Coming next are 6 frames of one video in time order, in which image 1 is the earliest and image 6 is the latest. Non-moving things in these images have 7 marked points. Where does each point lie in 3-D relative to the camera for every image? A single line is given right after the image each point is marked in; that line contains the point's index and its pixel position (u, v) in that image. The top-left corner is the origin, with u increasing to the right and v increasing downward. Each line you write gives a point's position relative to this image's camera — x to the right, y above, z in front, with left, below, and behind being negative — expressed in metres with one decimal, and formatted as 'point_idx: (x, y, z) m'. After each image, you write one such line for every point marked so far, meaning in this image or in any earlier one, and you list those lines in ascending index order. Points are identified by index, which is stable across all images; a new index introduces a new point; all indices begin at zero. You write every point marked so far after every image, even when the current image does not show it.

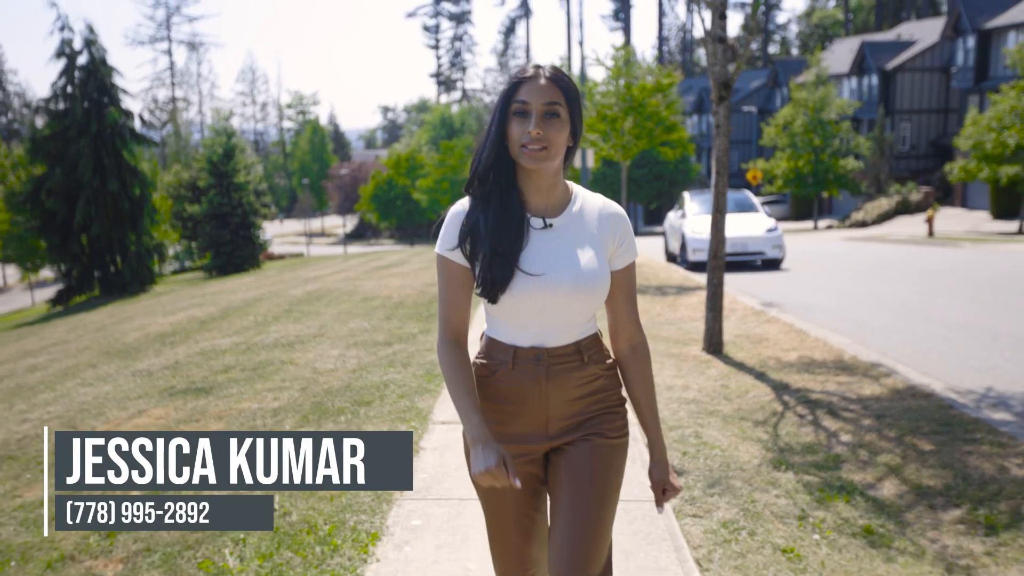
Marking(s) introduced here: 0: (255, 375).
0: (-2.5, -0.8, +8.2) m
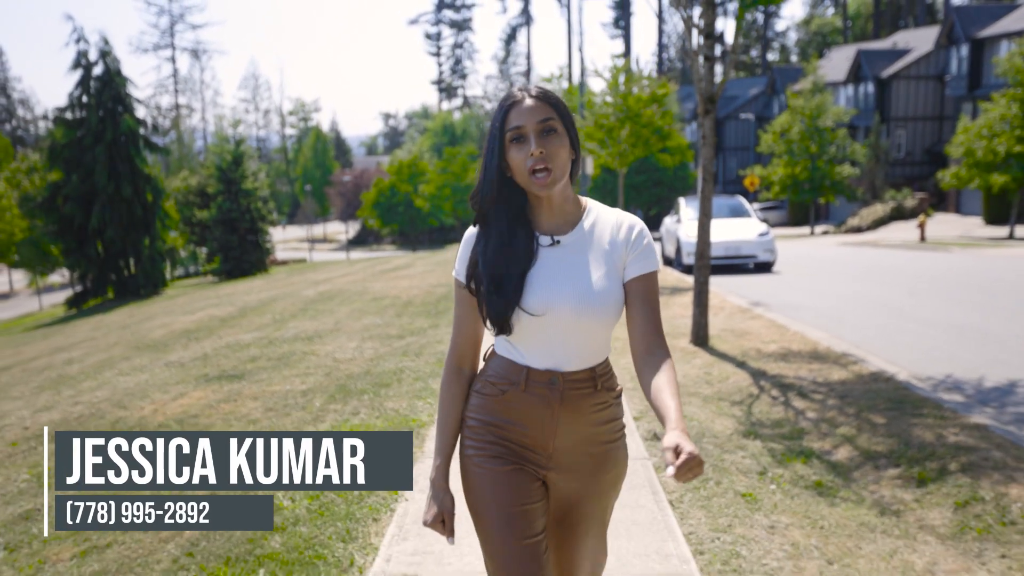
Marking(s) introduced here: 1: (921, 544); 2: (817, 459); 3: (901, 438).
0: (-2.5, -0.8, +9.0) m
1: (+2.2, -1.3, +4.4) m
2: (+2.1, -1.2, +5.8) m
3: (+2.8, -1.1, +6.1) m
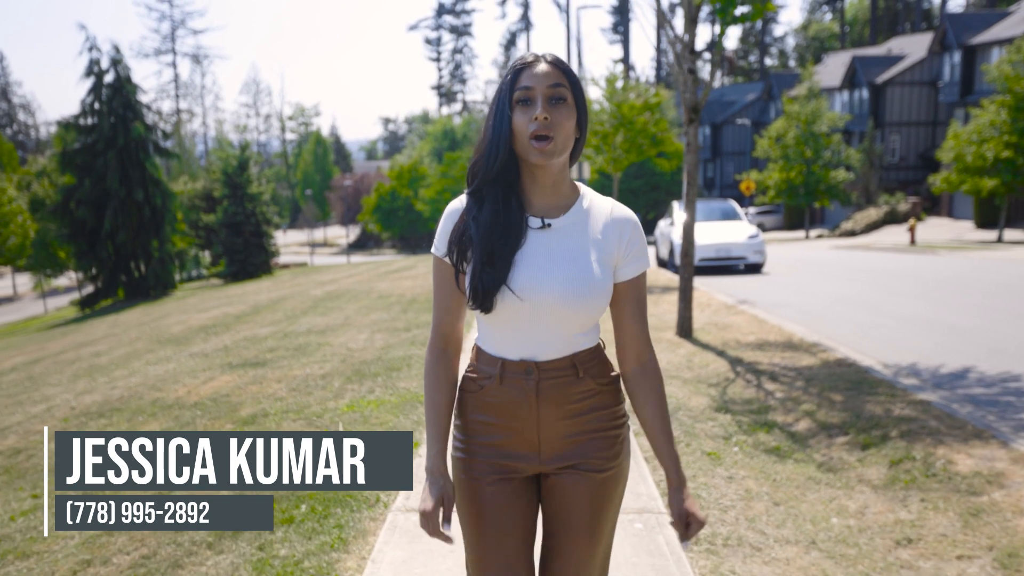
0: (-2.5, -0.7, +9.8) m
1: (+2.1, -1.3, +5.2) m
2: (+2.1, -1.1, +6.6) m
3: (+2.8, -1.0, +6.9) m
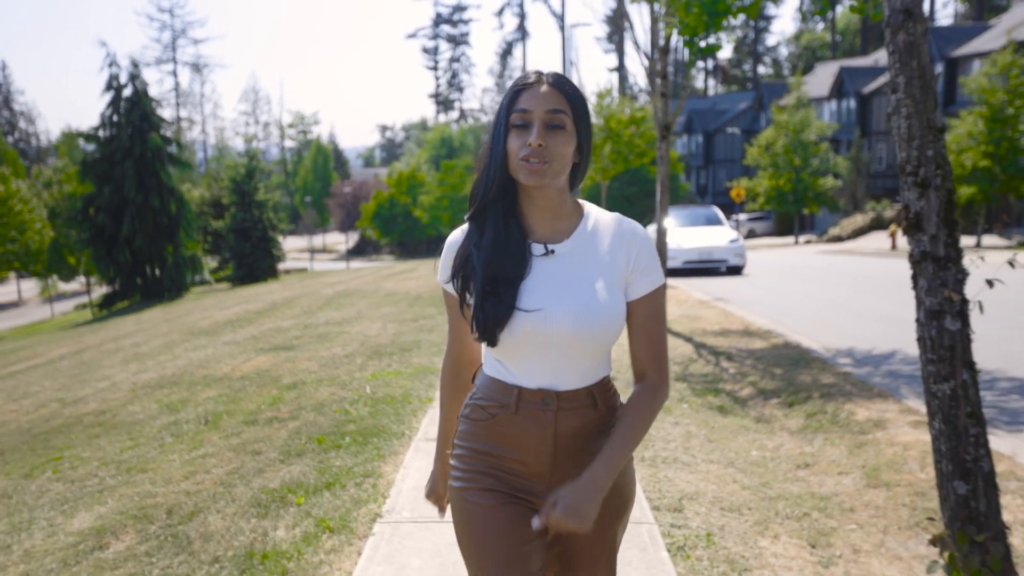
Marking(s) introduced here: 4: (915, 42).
0: (-2.5, -0.7, +11.3) m
1: (+2.1, -1.2, +6.7) m
2: (+2.0, -1.0, +8.0) m
3: (+2.7, -0.9, +8.3) m
4: (+1.5, +0.9, +3.1) m
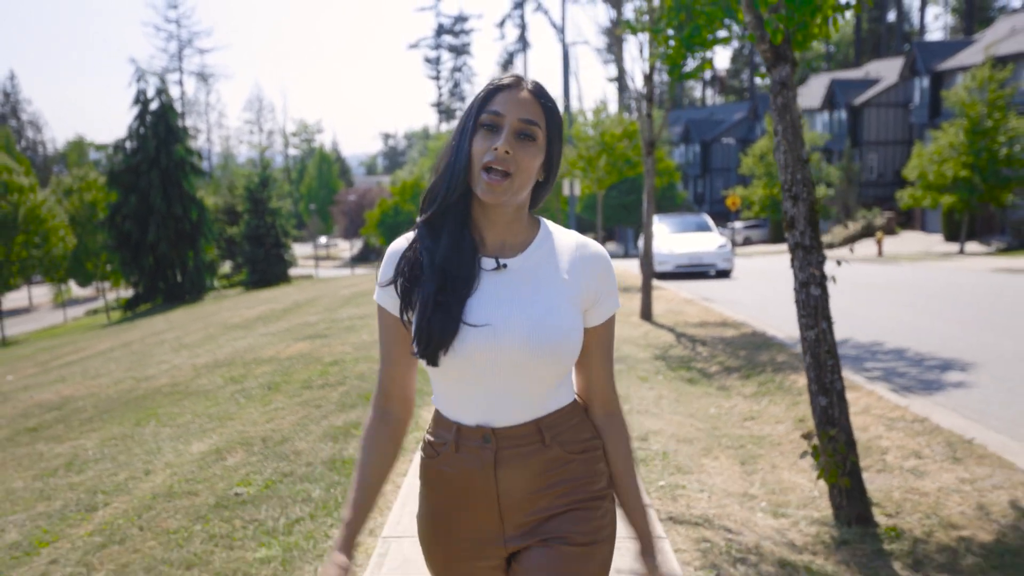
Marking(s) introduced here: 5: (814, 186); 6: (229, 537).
0: (-2.5, -0.6, +12.8) m
1: (+2.2, -1.1, +8.2) m
2: (+2.1, -0.9, +9.6) m
3: (+2.8, -0.8, +9.9) m
4: (+1.5, +1.0, +4.7) m
5: (+1.7, +0.6, +4.7) m
6: (-1.4, -1.2, +4.3) m
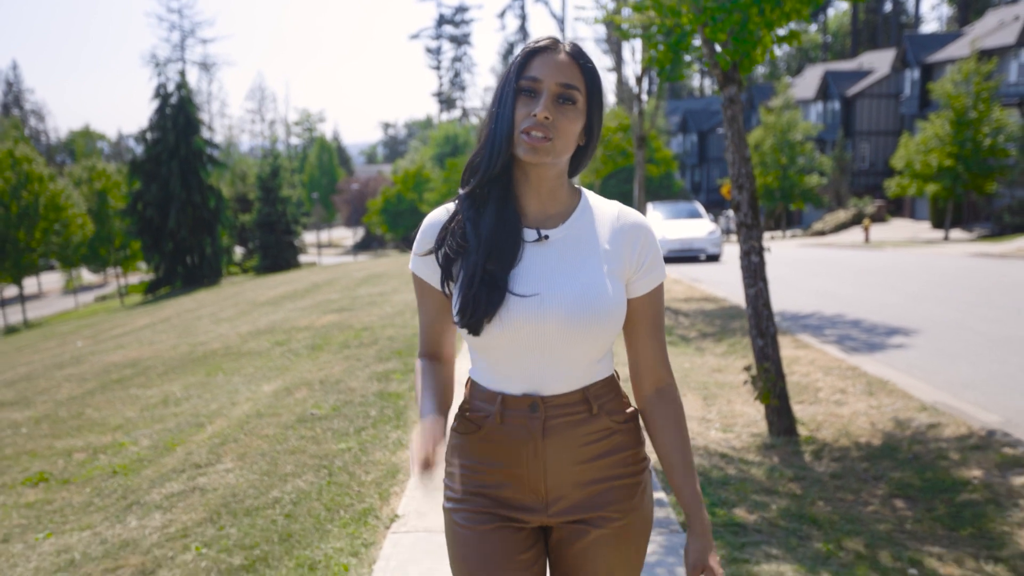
0: (-2.4, -0.3, +14.3) m
1: (+2.2, -0.8, +9.8) m
2: (+2.1, -0.6, +11.1) m
3: (+2.9, -0.5, +11.4) m
4: (+1.6, +1.3, +6.2) m
5: (+1.8, +0.8, +6.2) m
6: (-1.3, -1.0, +5.8) m
